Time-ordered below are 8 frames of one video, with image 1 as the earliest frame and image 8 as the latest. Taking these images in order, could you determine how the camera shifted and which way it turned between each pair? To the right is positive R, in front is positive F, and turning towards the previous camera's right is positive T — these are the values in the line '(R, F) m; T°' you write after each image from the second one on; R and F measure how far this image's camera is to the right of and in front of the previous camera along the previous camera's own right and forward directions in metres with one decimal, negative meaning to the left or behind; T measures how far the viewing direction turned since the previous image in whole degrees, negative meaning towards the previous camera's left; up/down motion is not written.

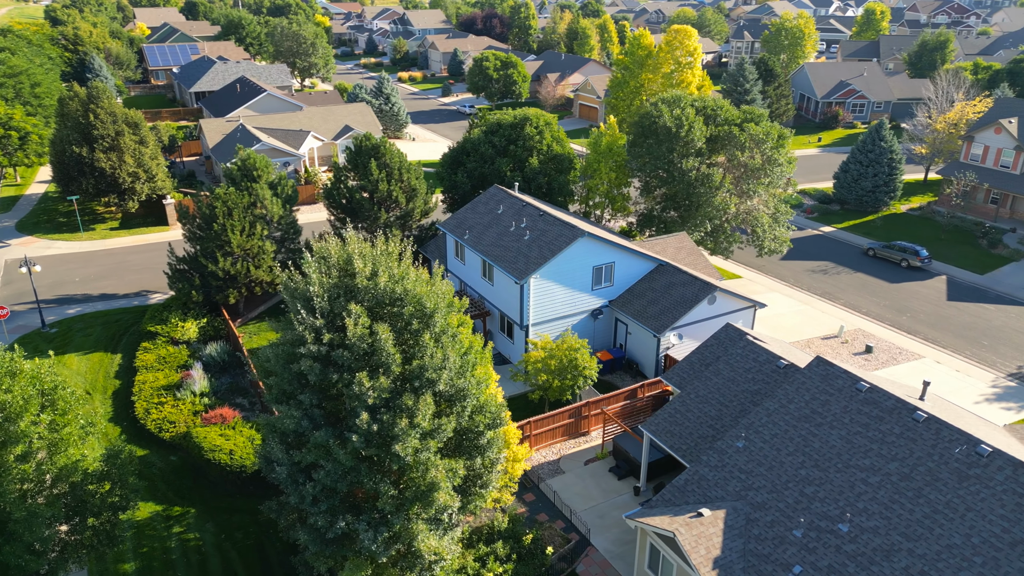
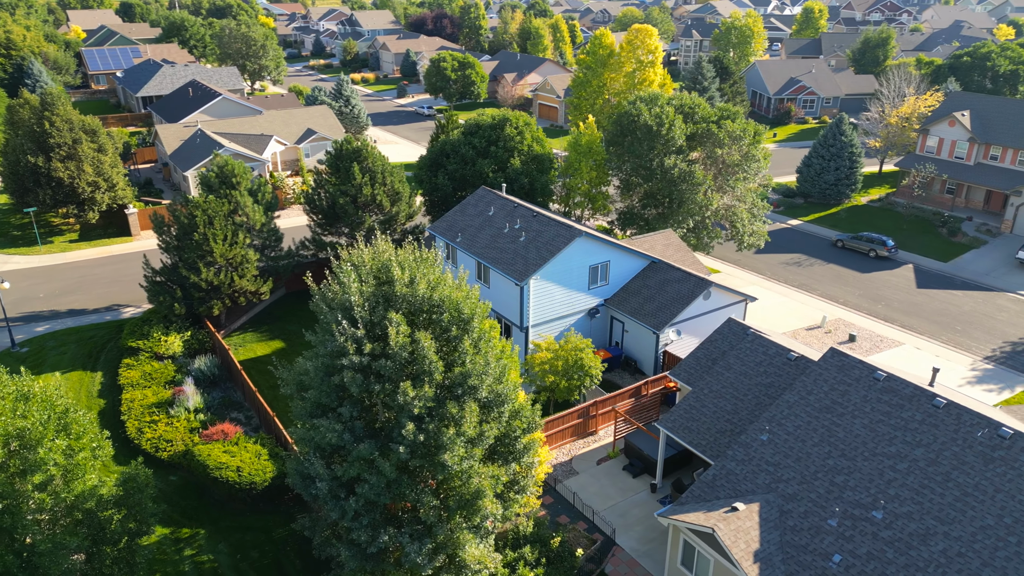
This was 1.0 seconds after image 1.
(-1.9, +0.2) m; +4°
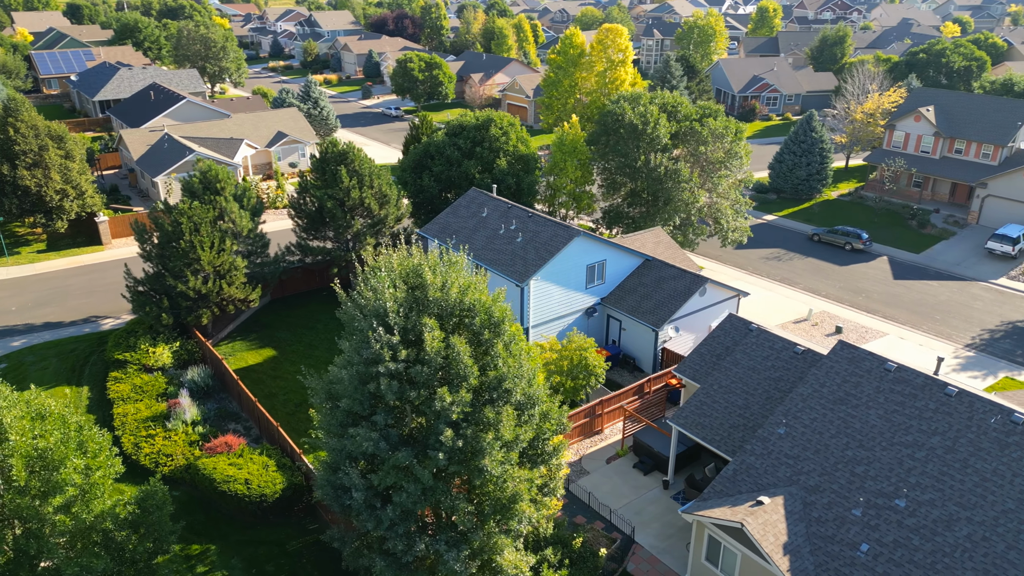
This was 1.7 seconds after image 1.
(-1.5, +0.1) m; +3°
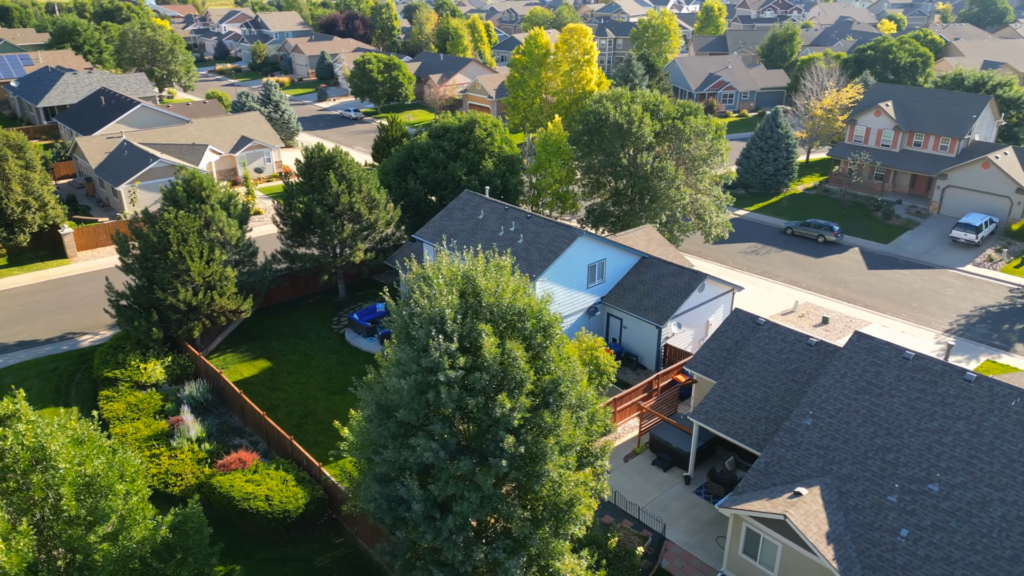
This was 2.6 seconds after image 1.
(-2.1, +0.2) m; +4°
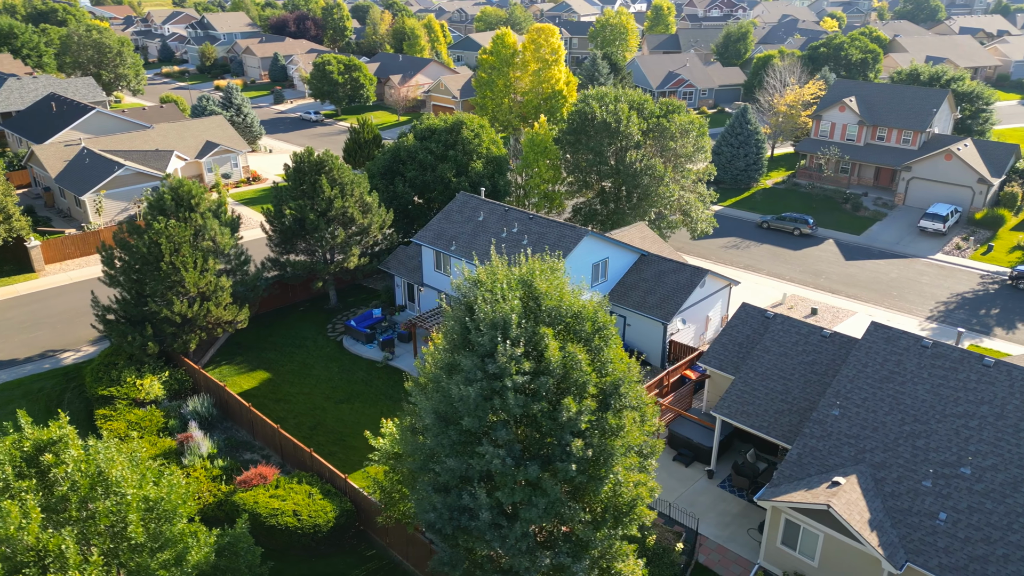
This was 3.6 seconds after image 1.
(-2.2, +0.2) m; +4°
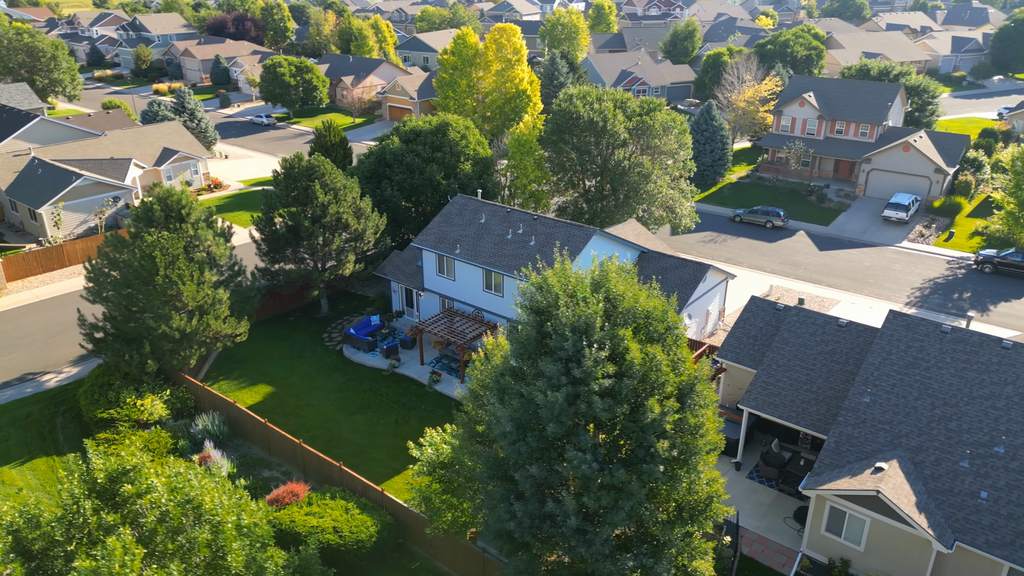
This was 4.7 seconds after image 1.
(-2.7, +0.3) m; +5°
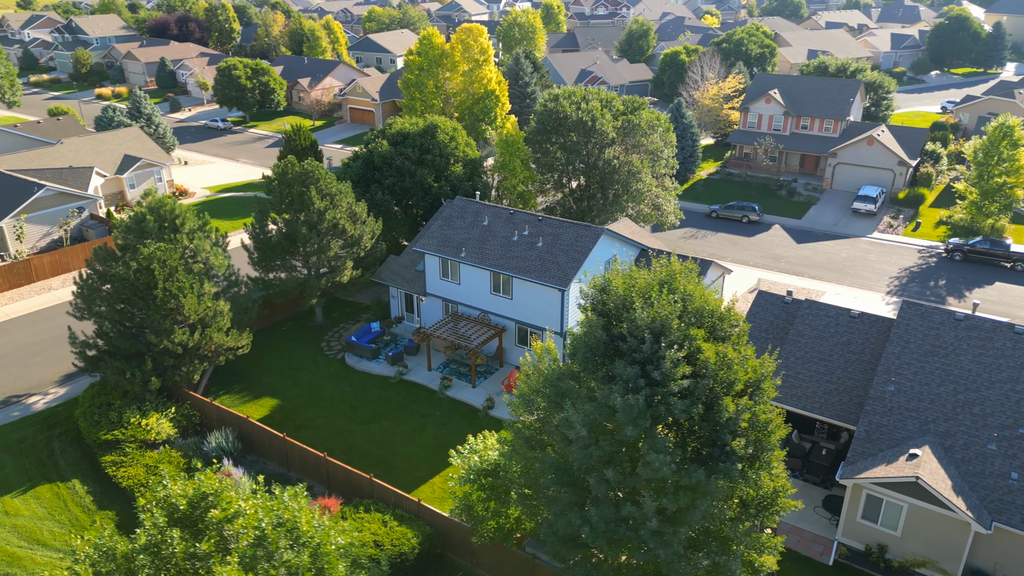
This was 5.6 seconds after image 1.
(-2.4, +0.3) m; +4°
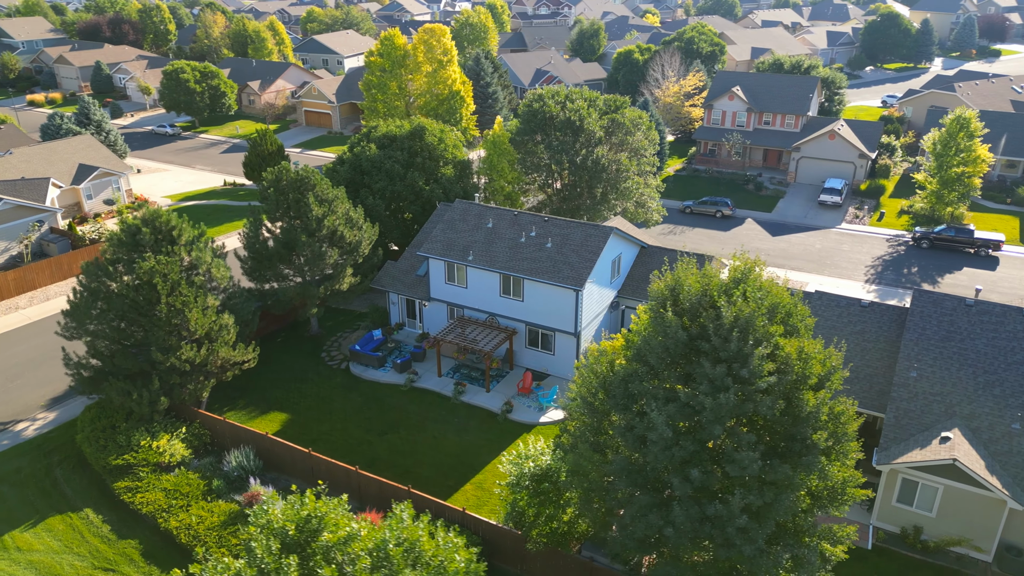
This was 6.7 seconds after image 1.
(-2.7, +0.3) m; +5°
